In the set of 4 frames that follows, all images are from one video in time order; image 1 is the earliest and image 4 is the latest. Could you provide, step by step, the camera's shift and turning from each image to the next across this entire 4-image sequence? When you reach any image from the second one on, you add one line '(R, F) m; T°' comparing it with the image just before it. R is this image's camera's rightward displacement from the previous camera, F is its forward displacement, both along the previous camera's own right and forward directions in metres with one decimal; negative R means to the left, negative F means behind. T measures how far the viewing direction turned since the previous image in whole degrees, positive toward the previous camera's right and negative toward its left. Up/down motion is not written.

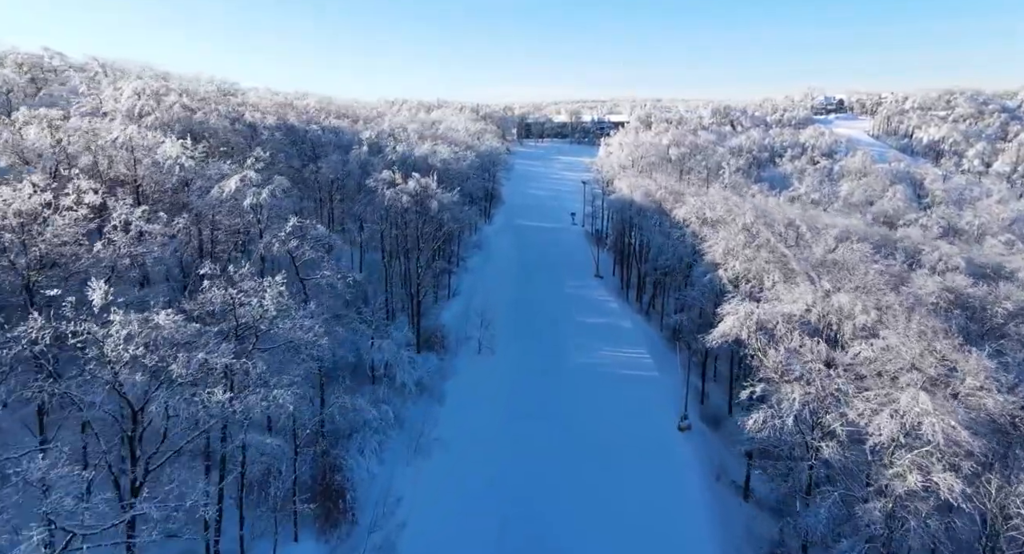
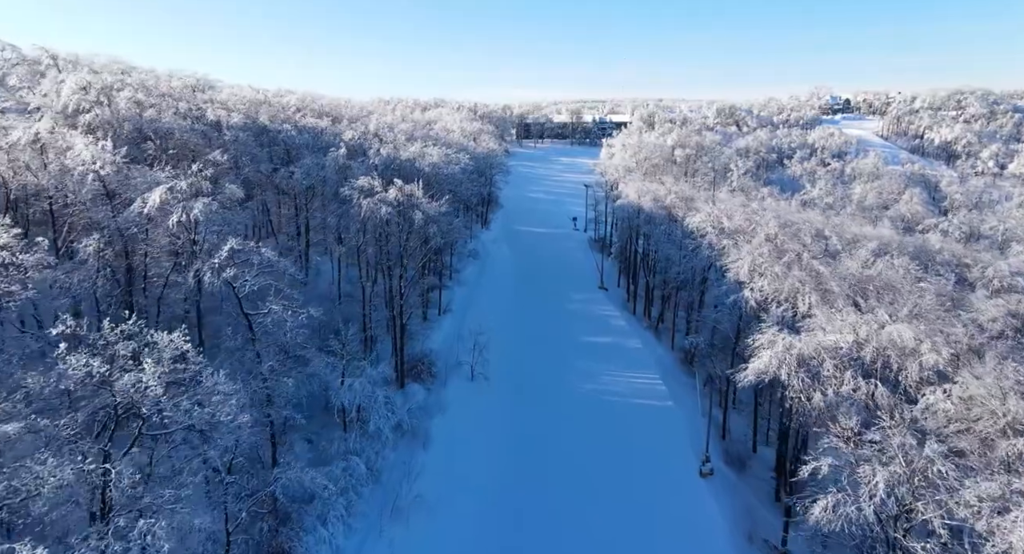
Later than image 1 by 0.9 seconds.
(+0.2, +5.4) m; 0°
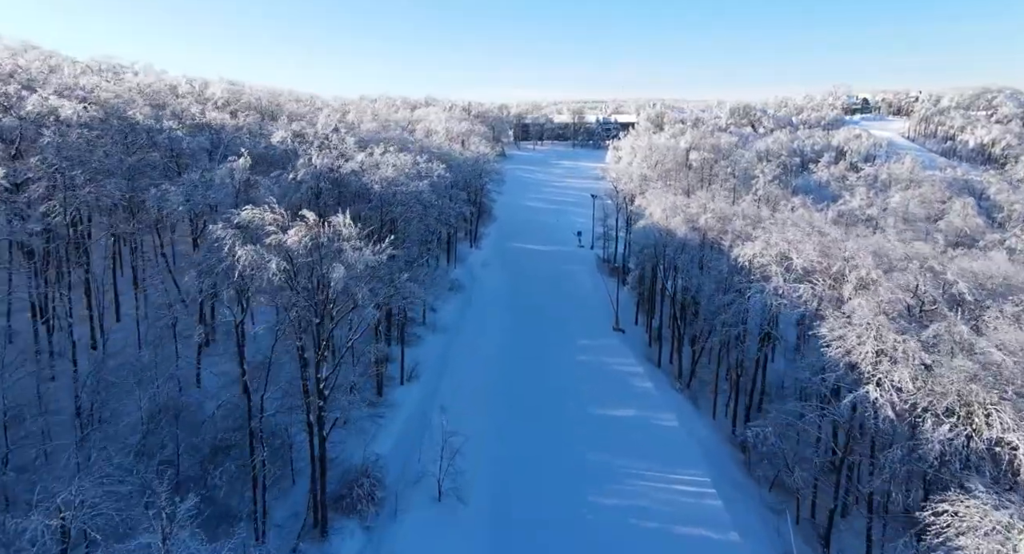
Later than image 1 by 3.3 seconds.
(+0.6, +14.5) m; 0°
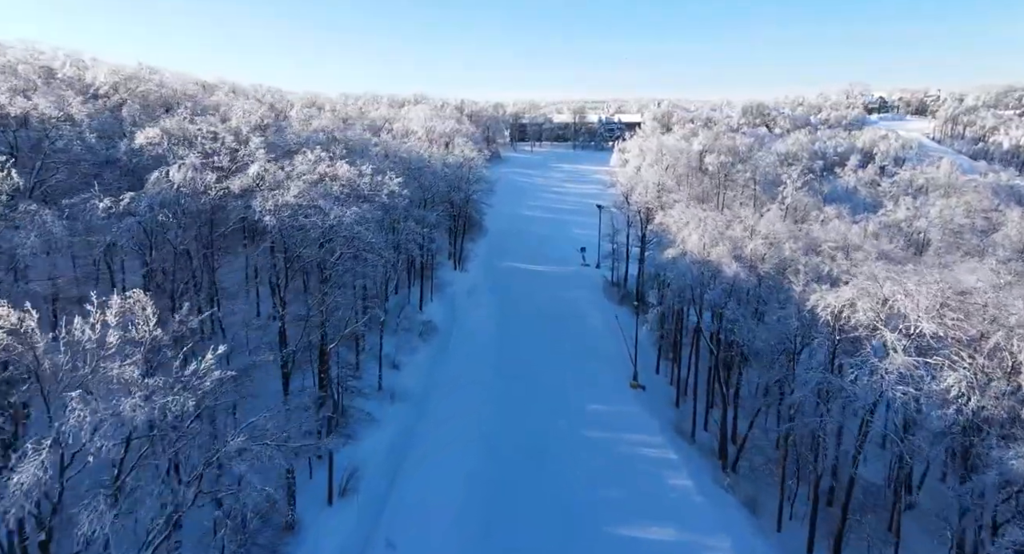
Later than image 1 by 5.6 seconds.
(+0.7, +12.9) m; 0°
